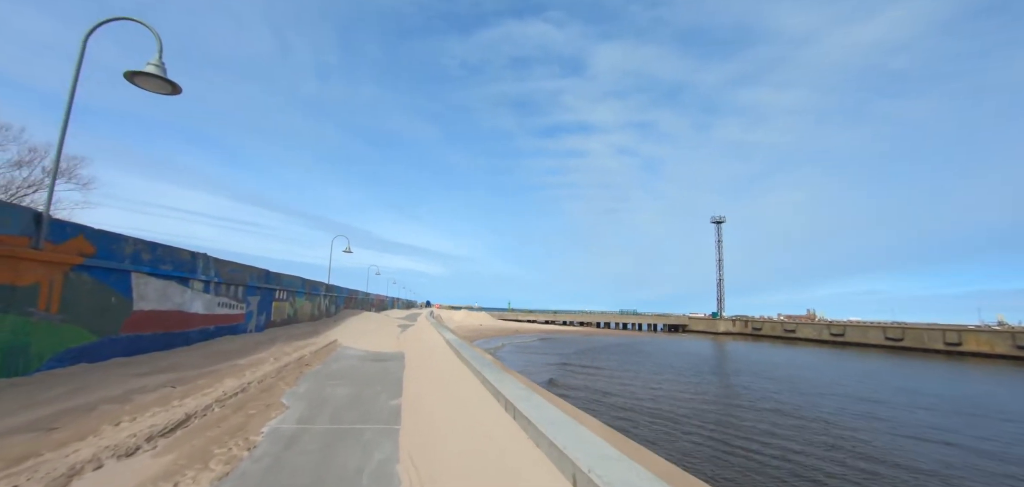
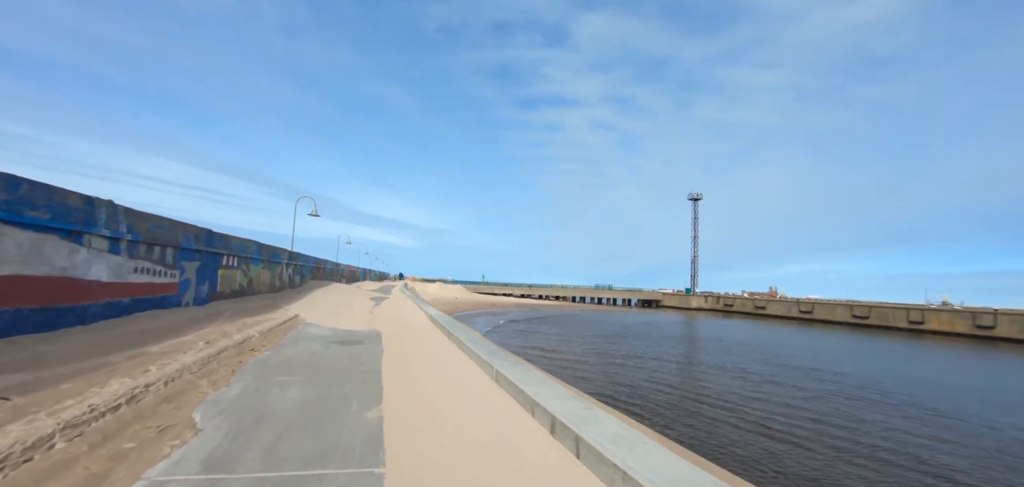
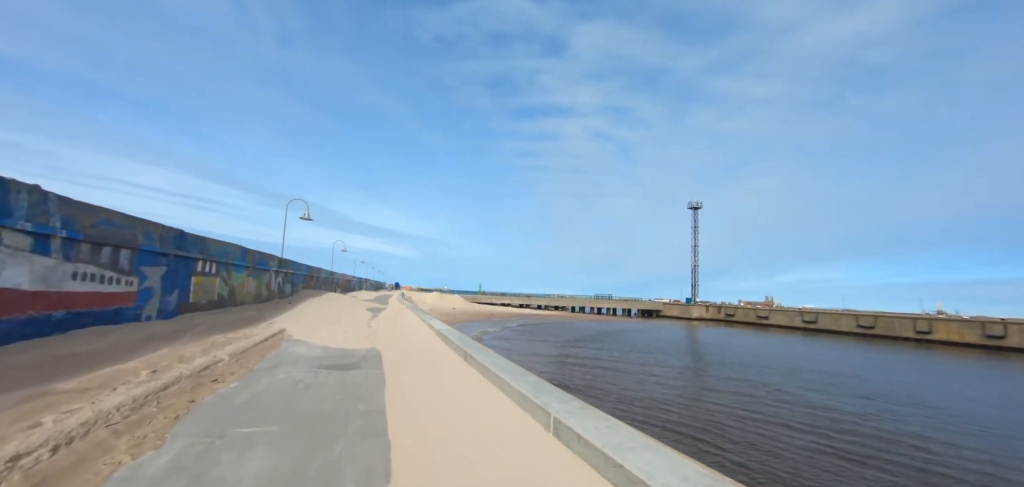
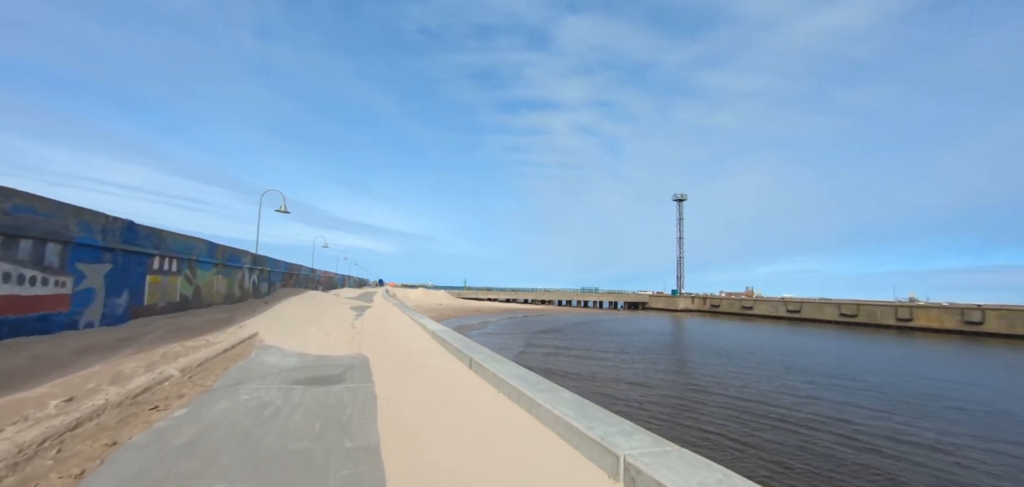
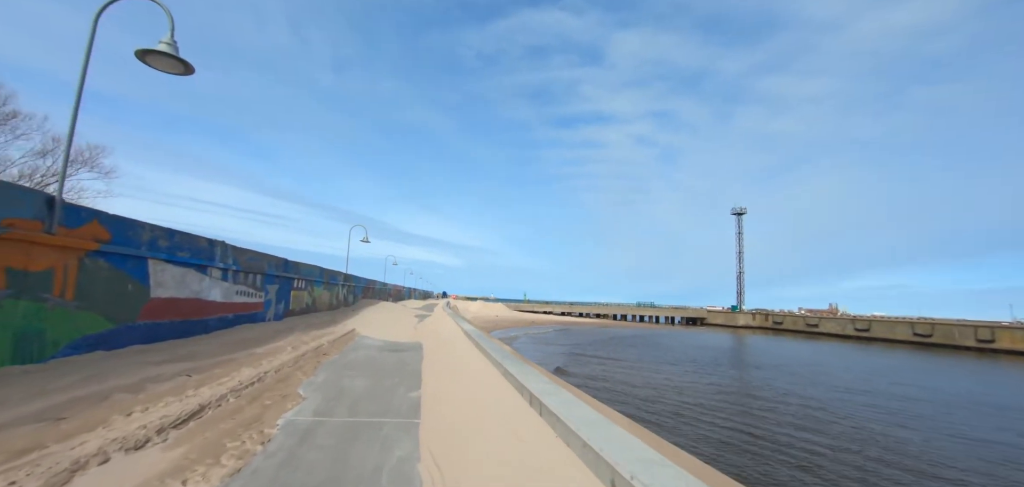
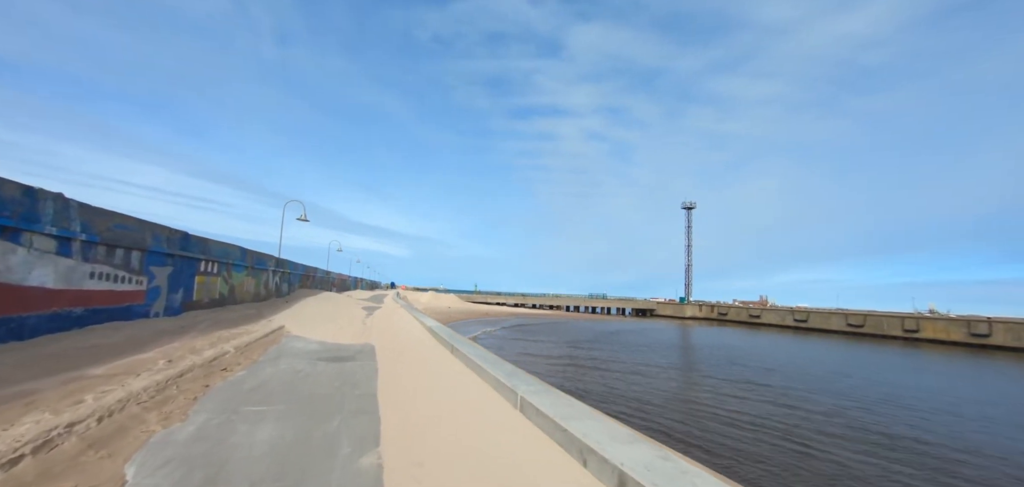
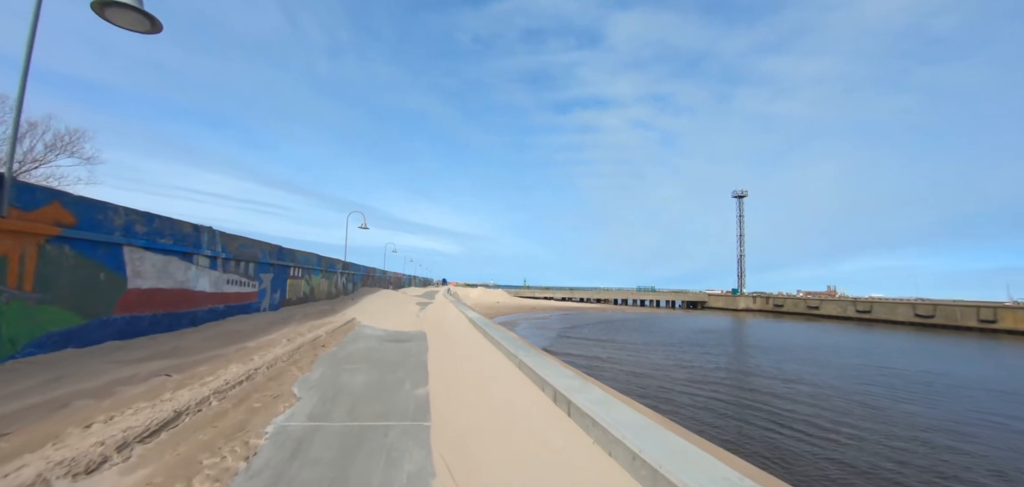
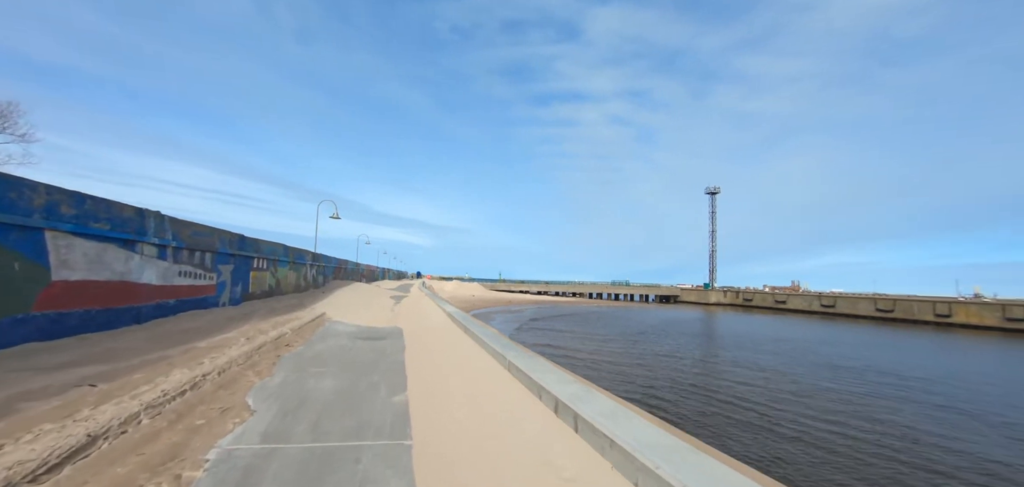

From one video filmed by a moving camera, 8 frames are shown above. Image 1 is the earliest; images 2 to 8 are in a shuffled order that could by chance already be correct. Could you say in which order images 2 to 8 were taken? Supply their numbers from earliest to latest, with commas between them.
5, 7, 8, 2, 6, 3, 4
